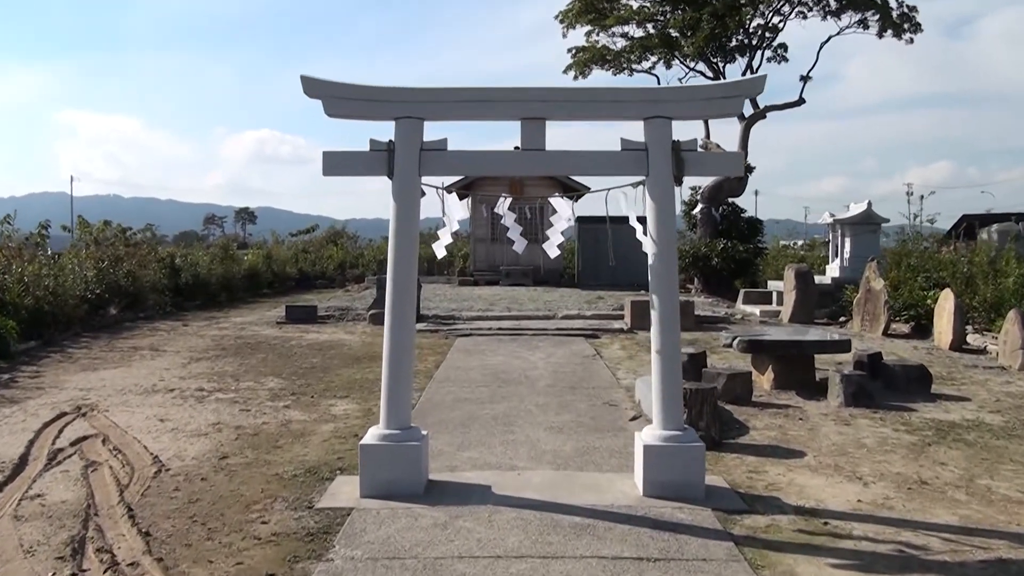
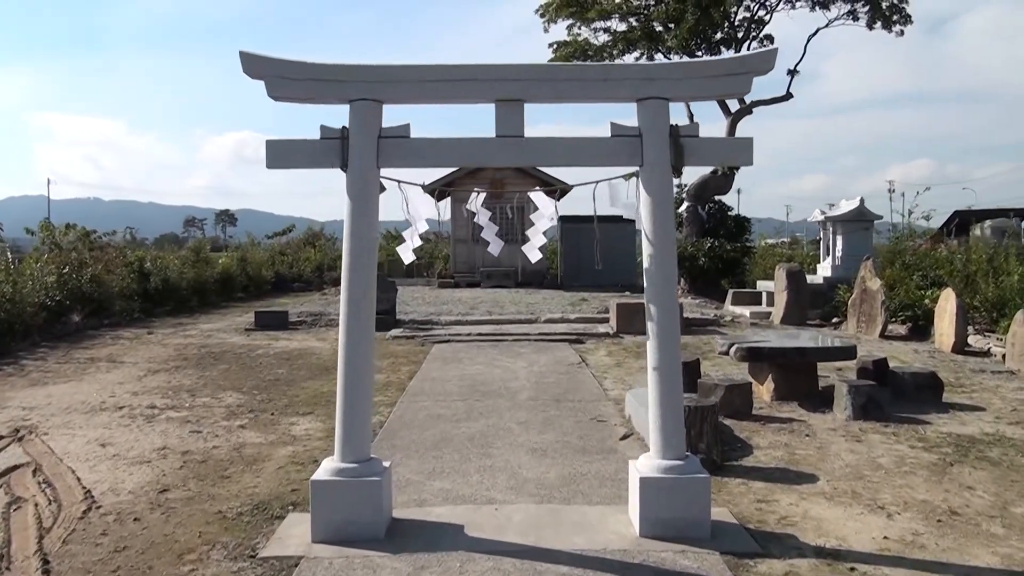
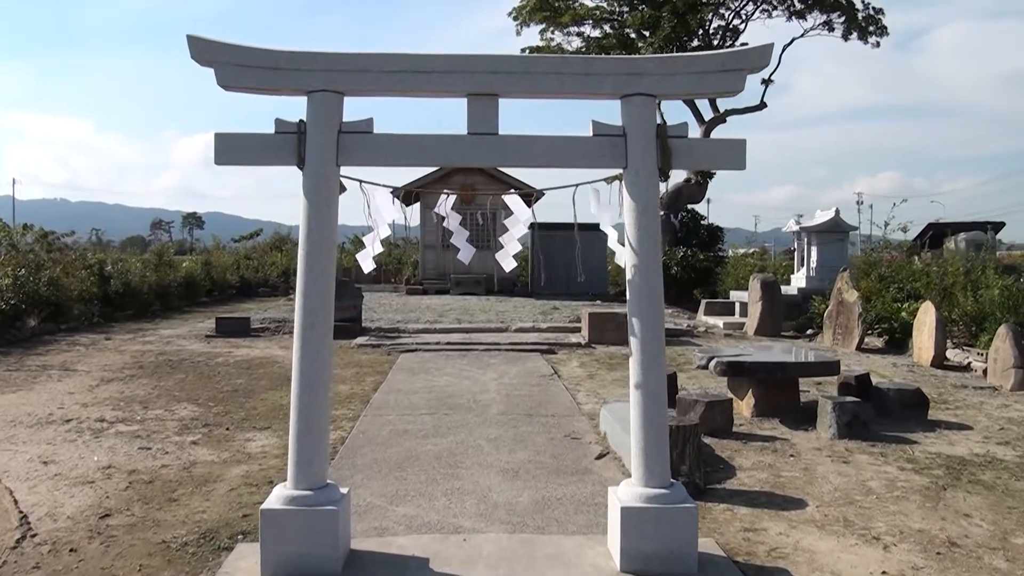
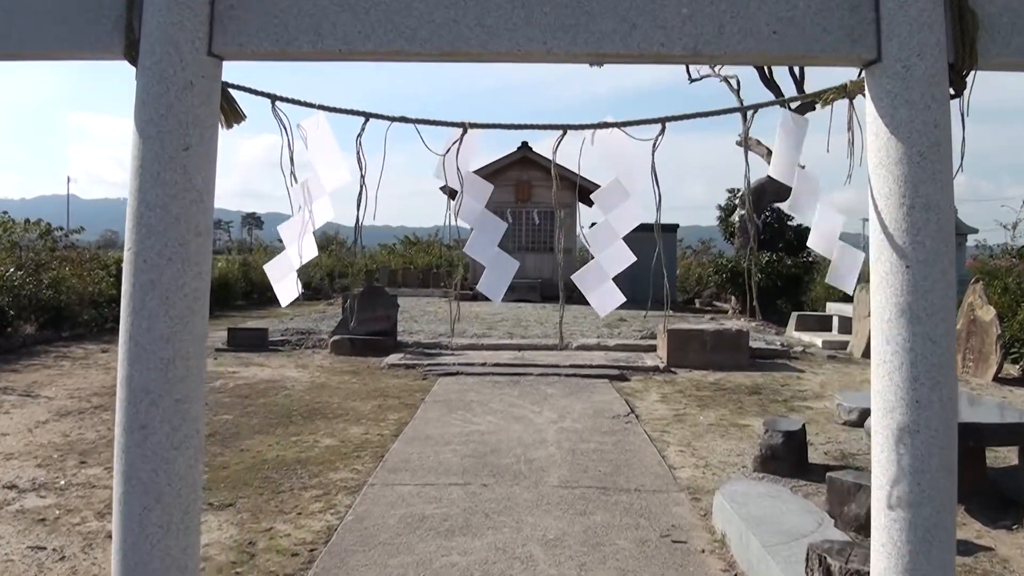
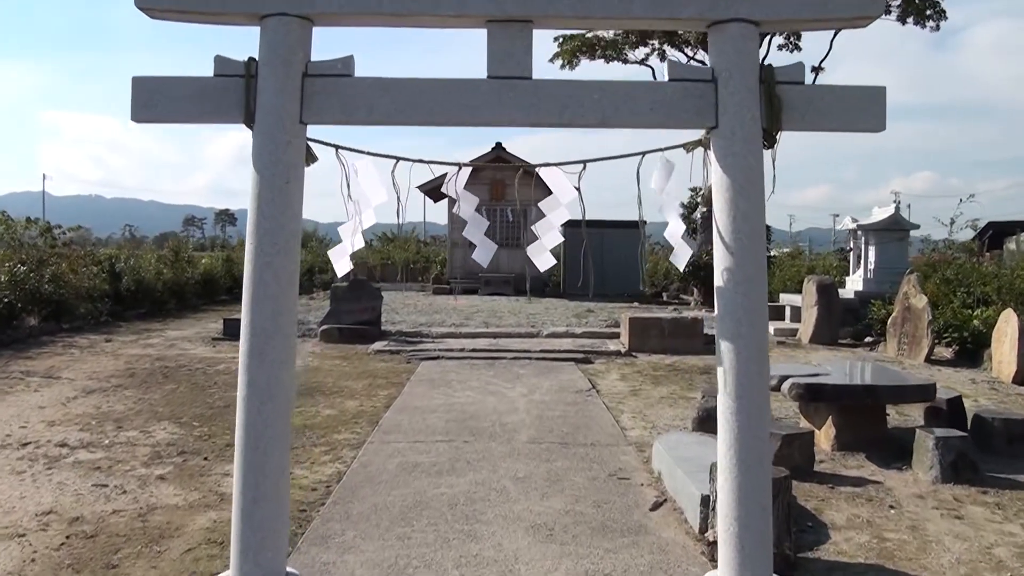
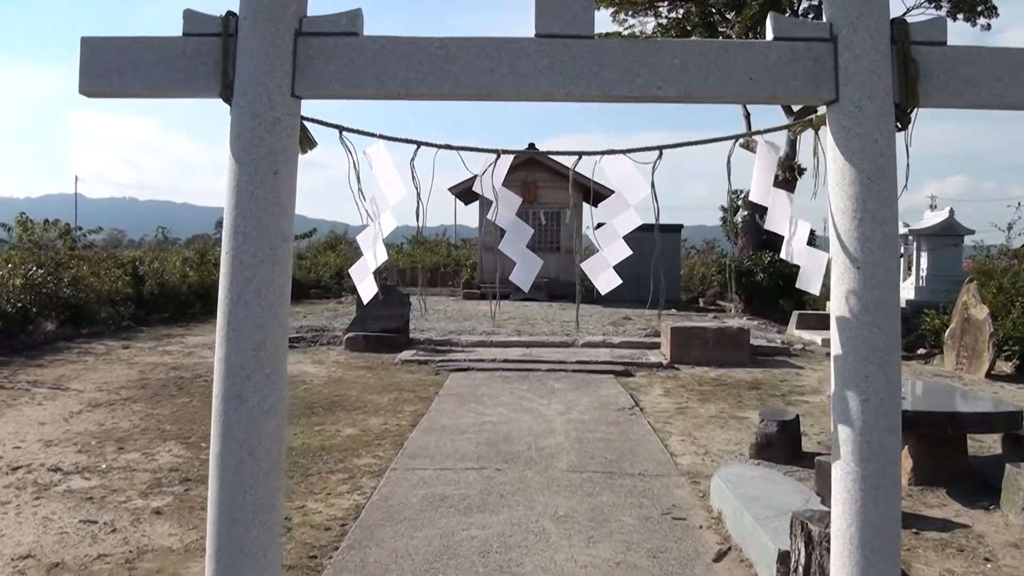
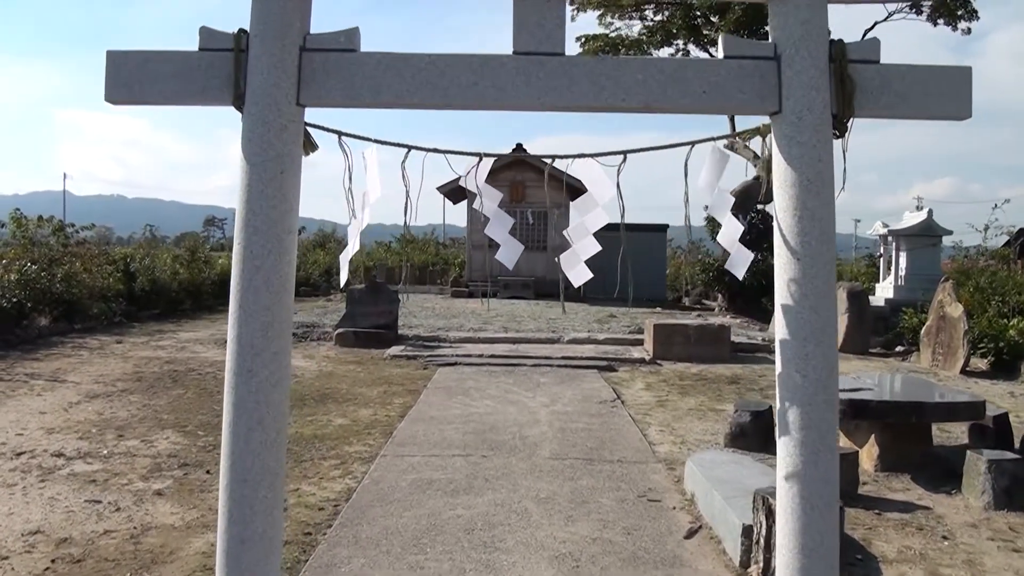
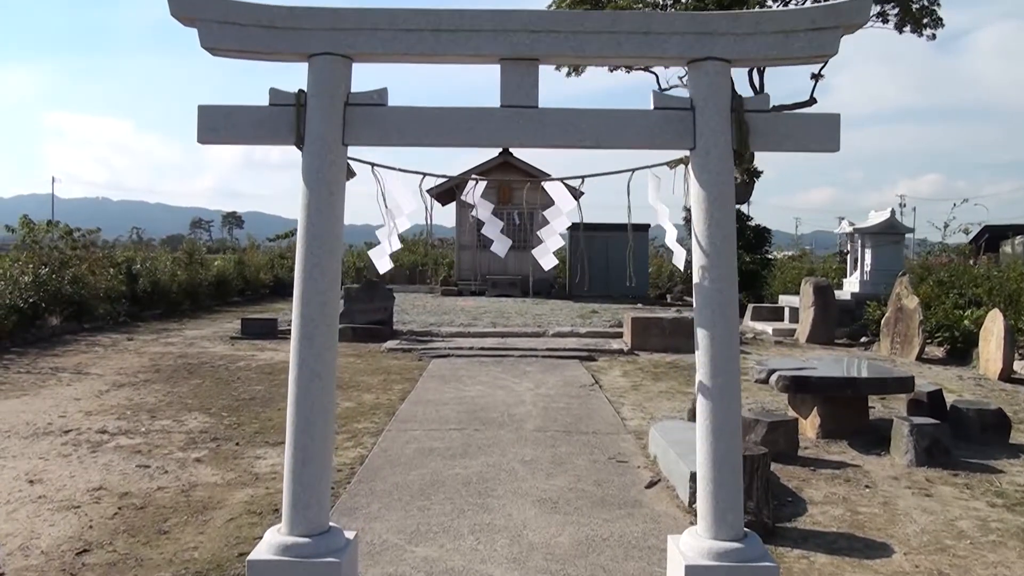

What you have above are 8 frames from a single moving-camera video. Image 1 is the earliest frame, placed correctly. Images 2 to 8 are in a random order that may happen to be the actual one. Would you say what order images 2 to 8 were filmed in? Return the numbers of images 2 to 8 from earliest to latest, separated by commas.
2, 3, 8, 5, 7, 6, 4
